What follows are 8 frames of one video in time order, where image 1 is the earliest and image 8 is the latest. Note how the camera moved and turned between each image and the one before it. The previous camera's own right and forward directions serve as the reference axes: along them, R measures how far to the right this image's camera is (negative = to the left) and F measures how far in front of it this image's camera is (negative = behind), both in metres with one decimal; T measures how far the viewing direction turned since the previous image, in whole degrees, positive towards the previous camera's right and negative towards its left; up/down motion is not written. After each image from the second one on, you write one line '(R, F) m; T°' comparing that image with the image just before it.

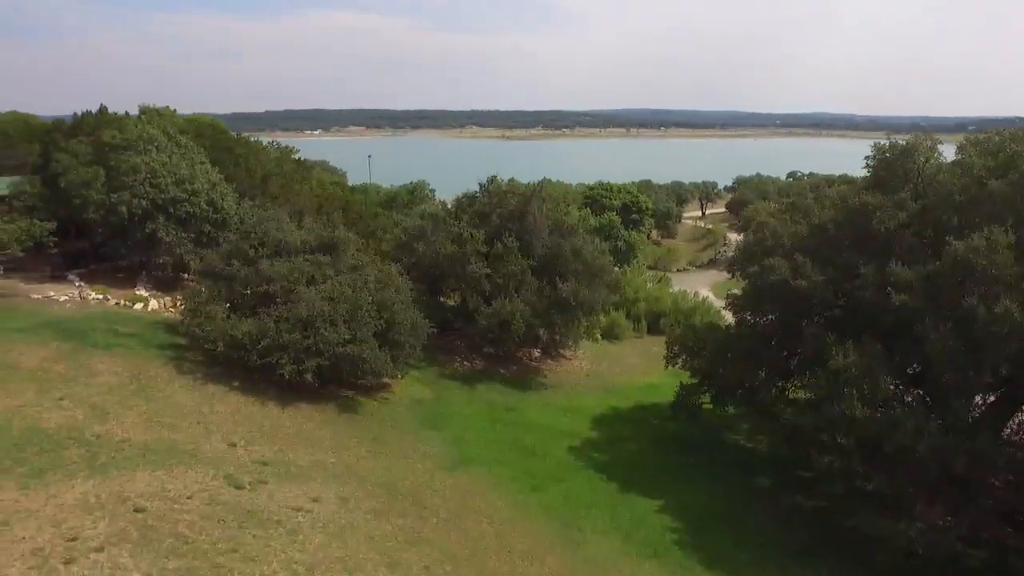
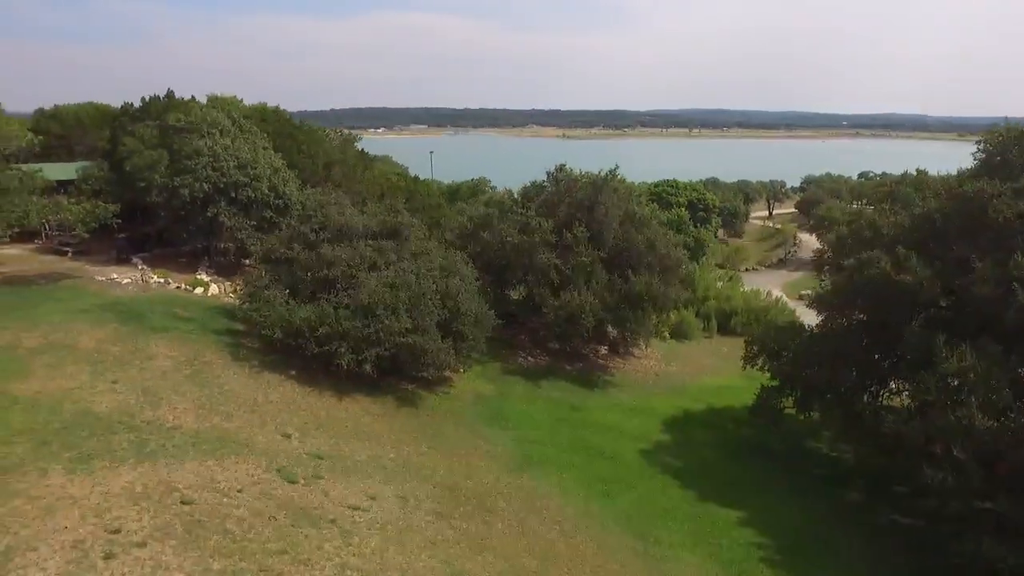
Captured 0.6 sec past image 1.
(-0.4, +1.6) m; -4°
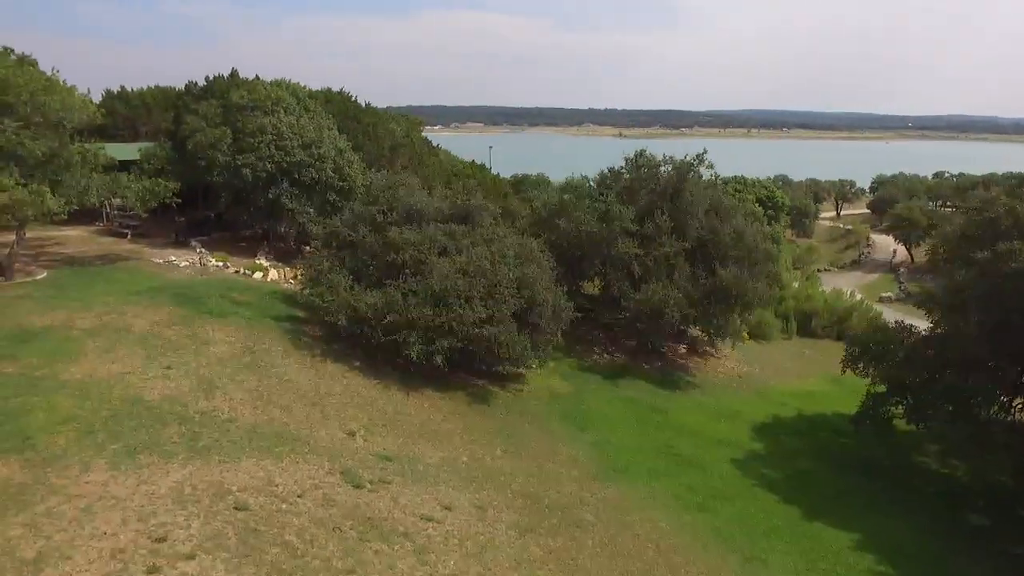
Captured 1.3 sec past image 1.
(-0.9, +2.2) m; -4°
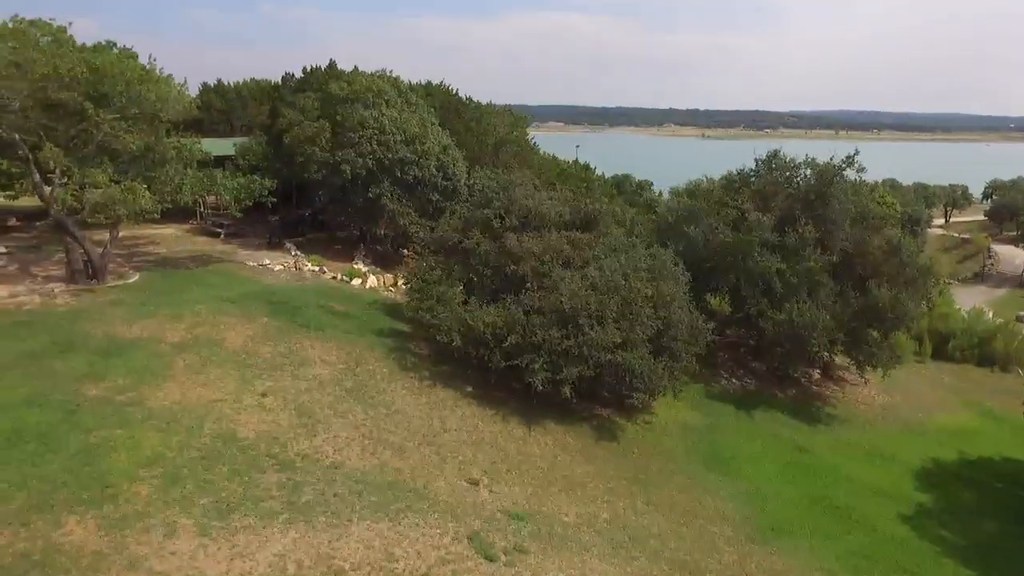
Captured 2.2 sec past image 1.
(-1.5, +2.9) m; -5°
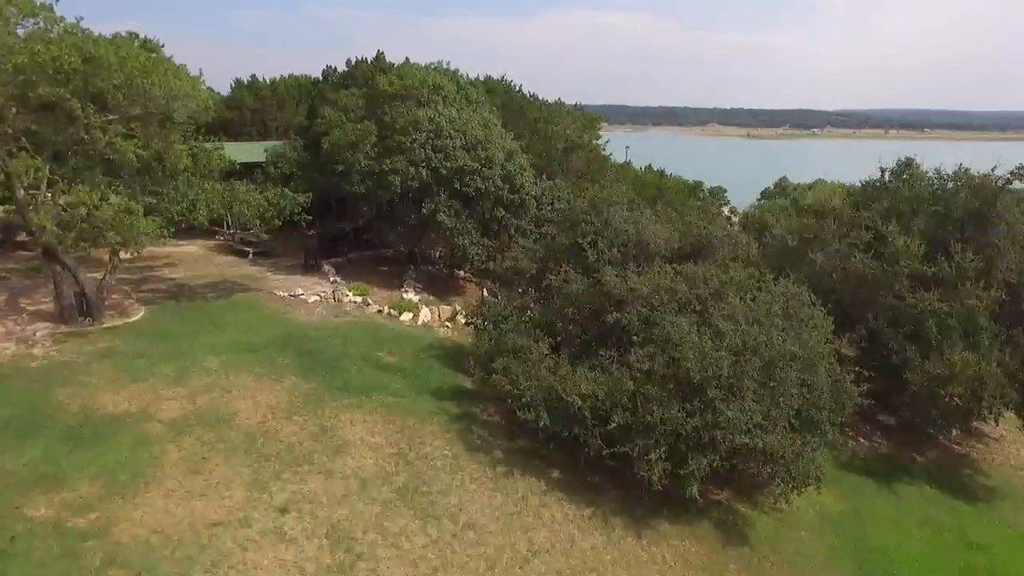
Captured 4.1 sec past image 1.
(-1.2, +4.8) m; -3°
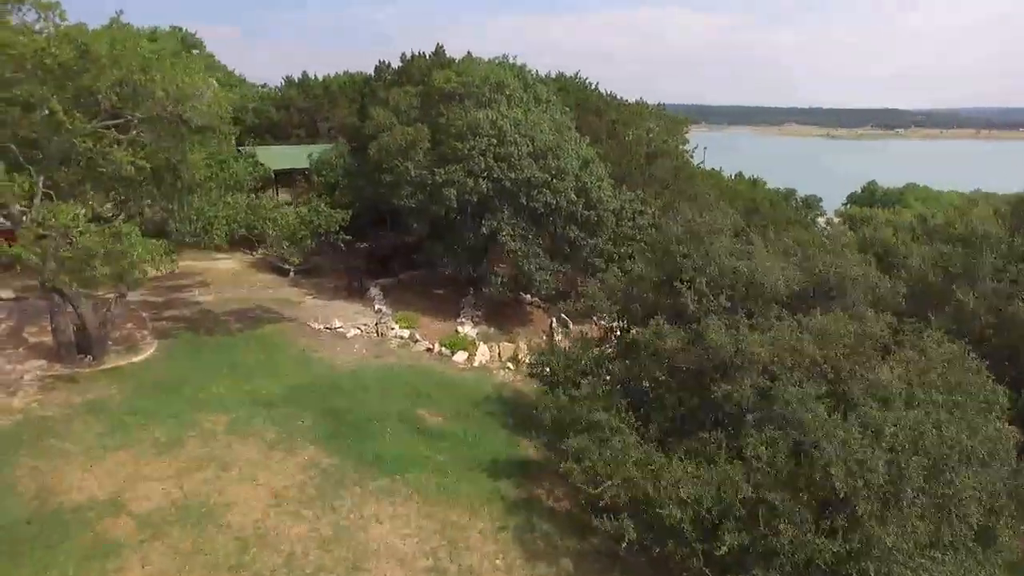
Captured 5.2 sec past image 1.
(-0.1, +3.5) m; -5°
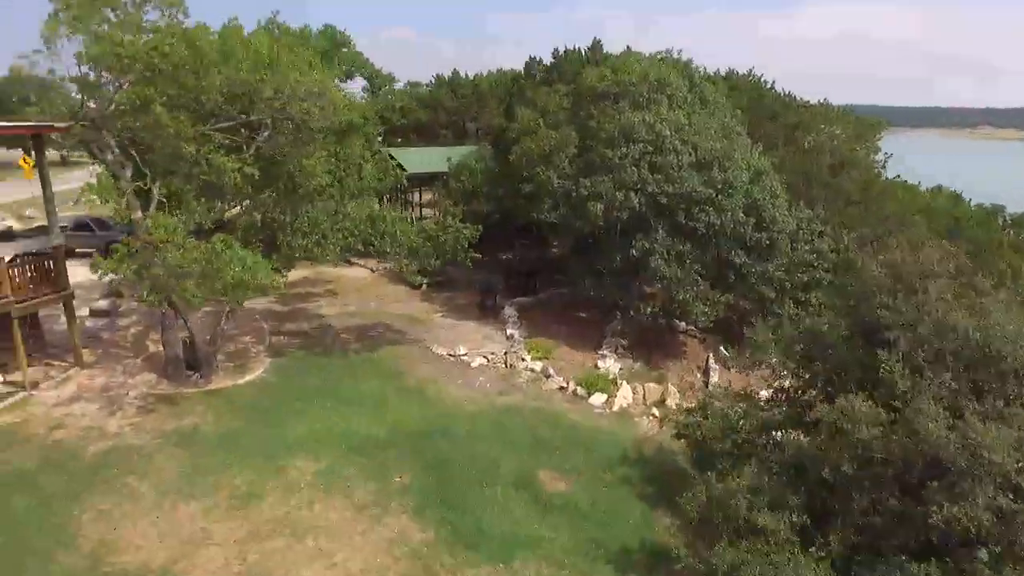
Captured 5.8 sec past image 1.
(+0.1, +2.5) m; -11°
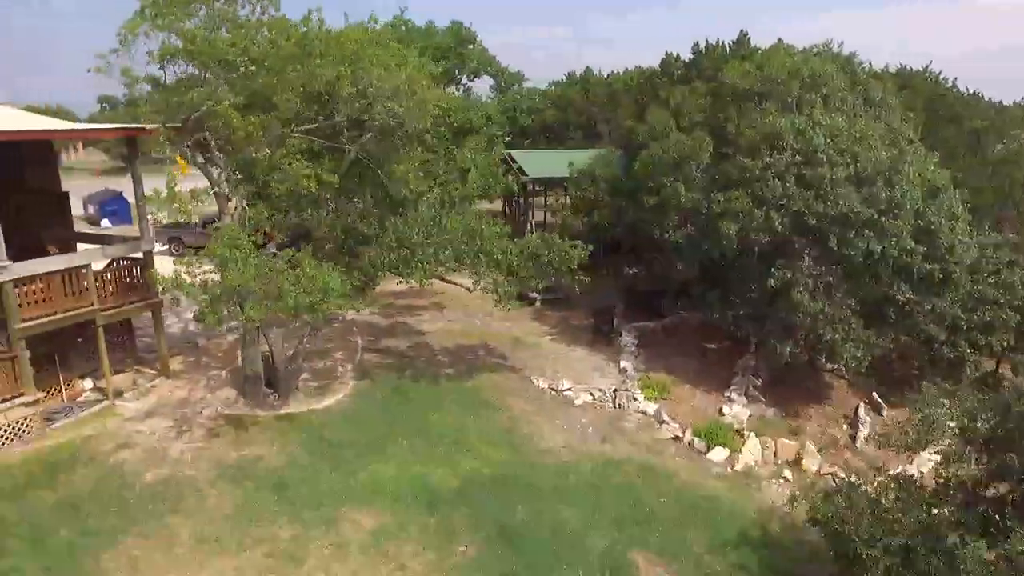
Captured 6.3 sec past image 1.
(+0.6, +2.0) m; -10°
